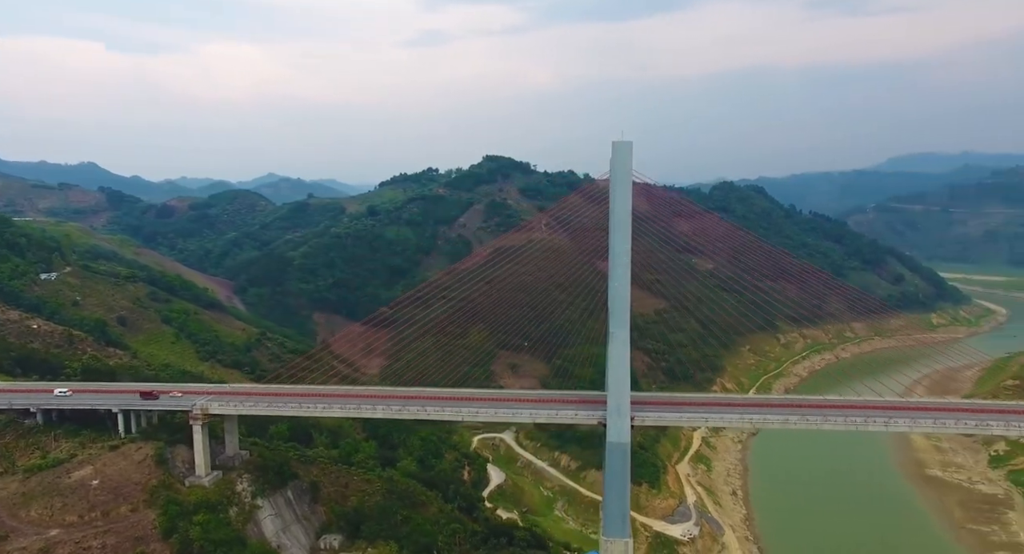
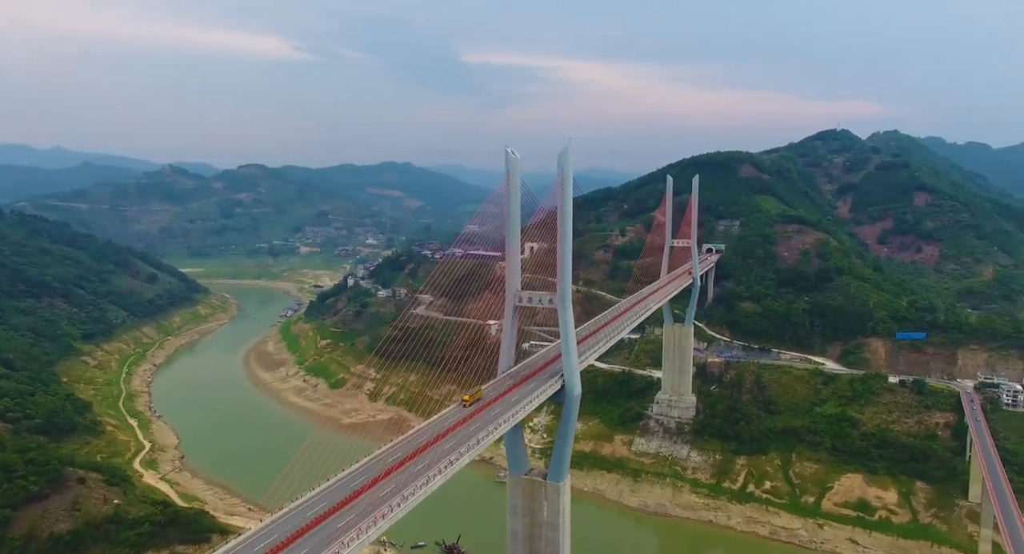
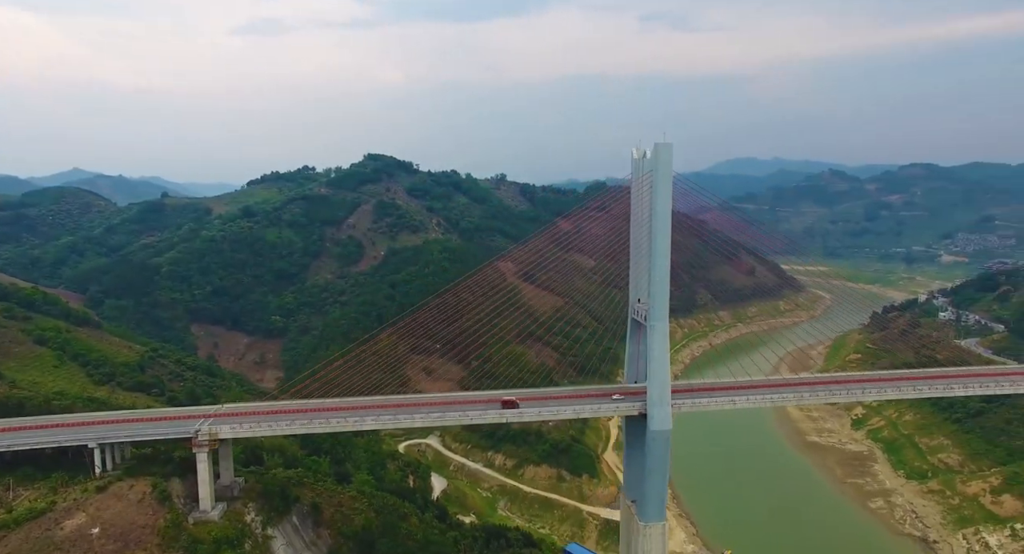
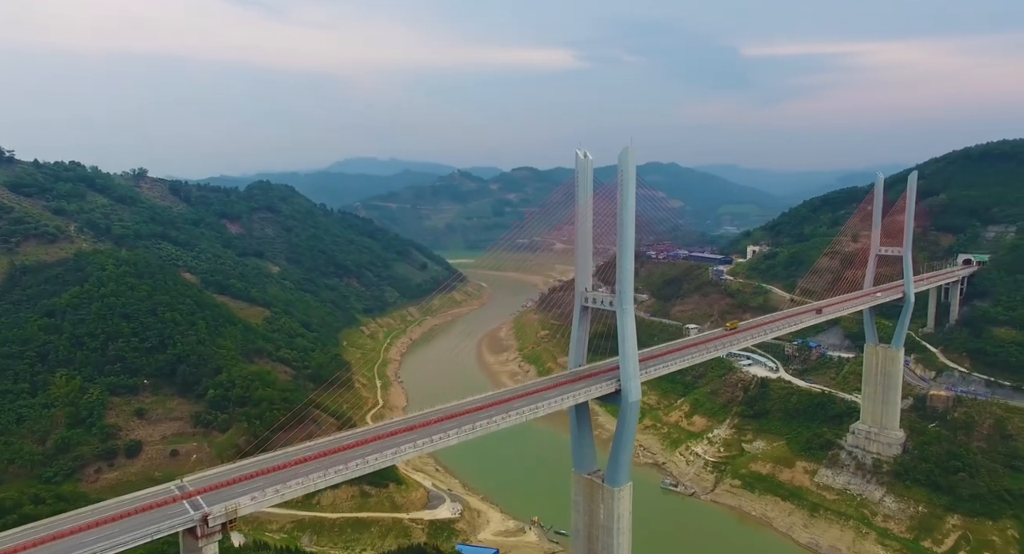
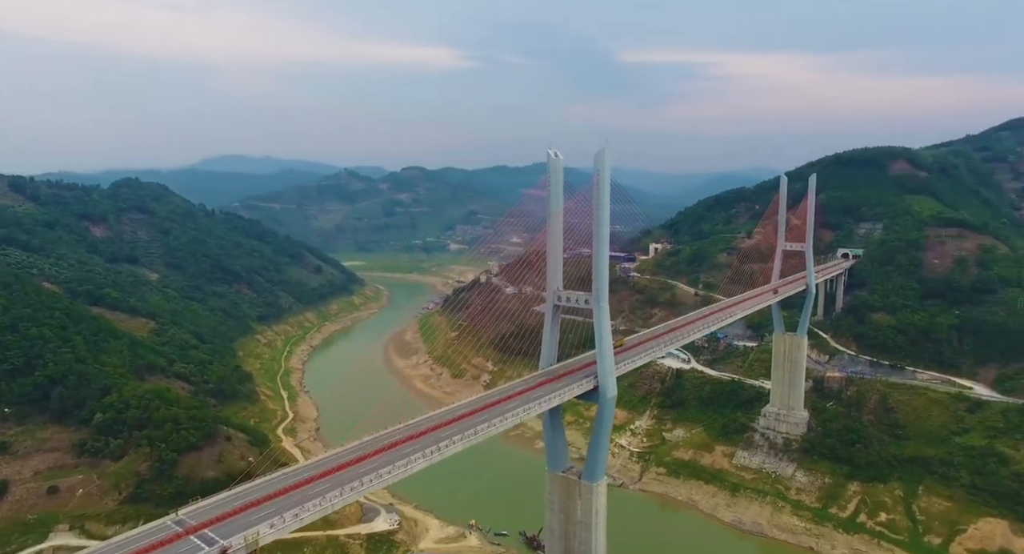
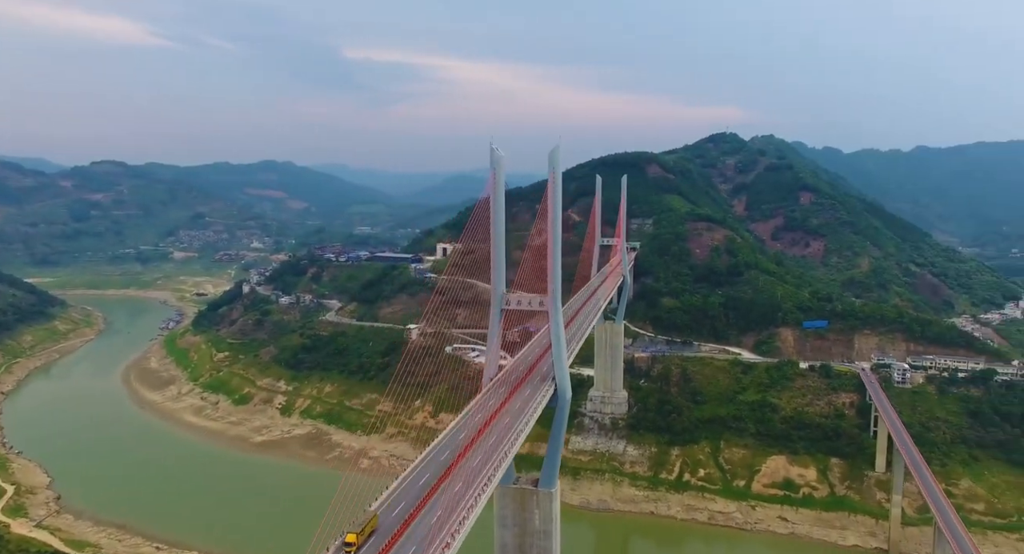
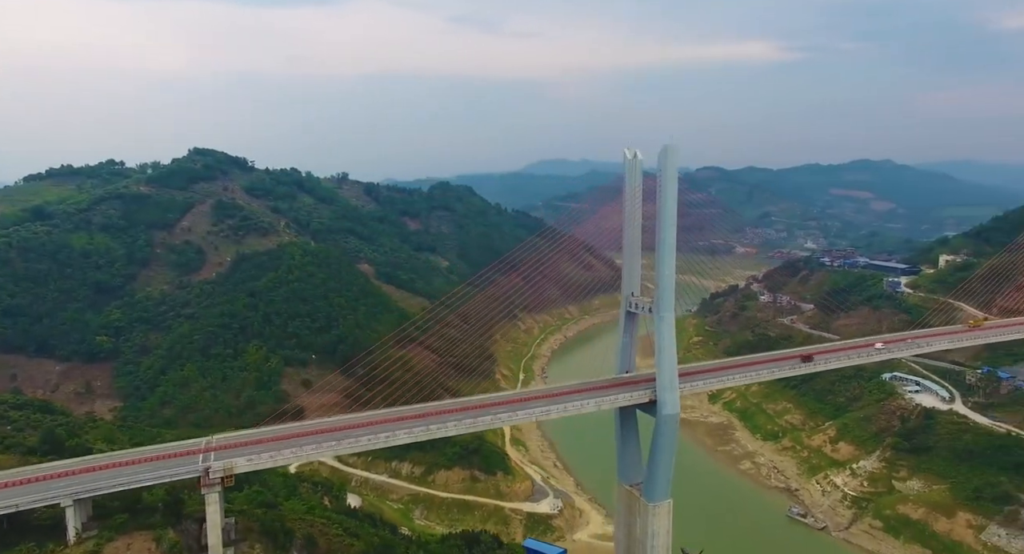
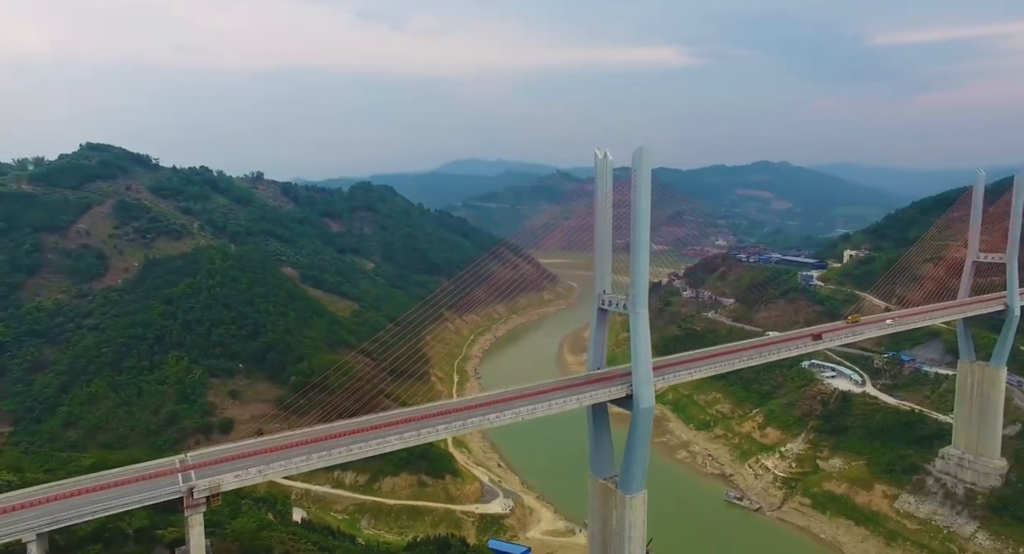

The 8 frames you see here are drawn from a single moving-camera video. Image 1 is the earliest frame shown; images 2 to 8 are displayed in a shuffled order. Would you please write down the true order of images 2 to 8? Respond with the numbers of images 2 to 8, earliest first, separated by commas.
3, 7, 8, 4, 5, 2, 6
